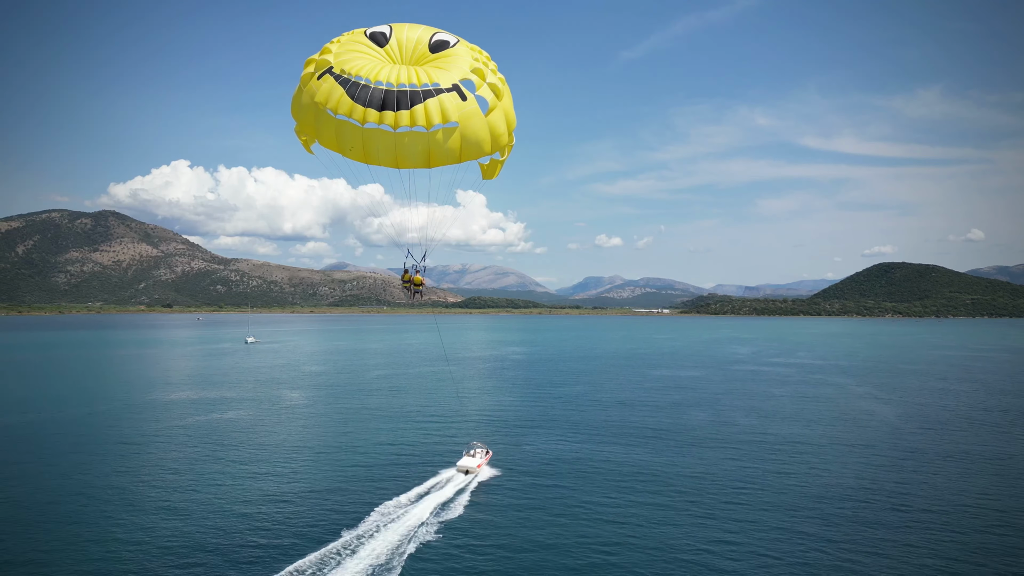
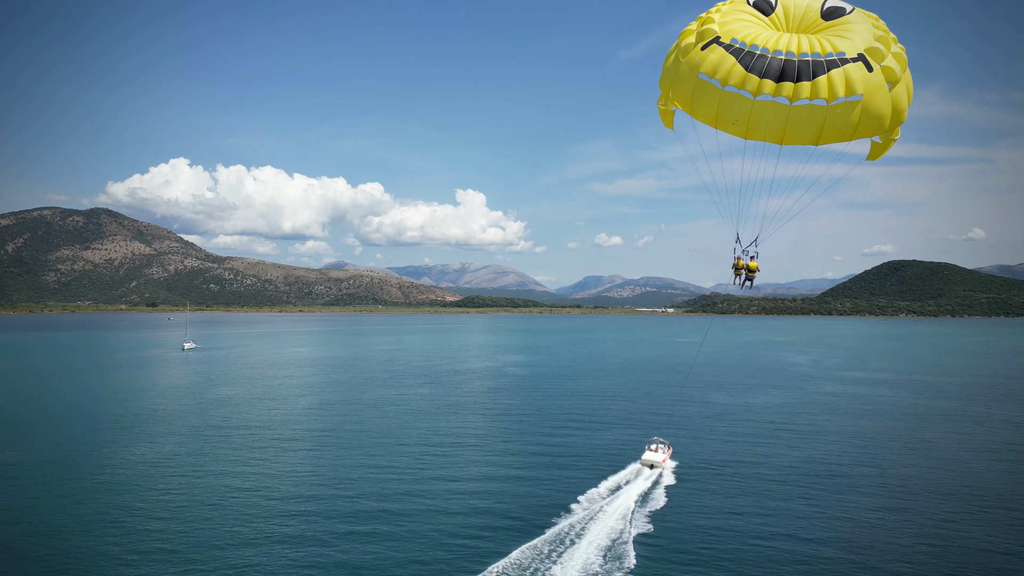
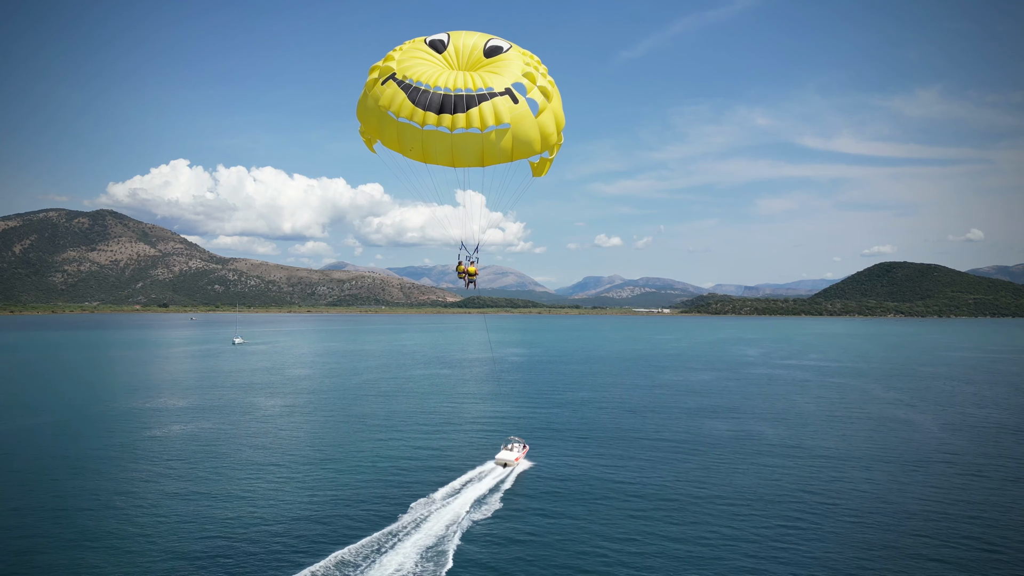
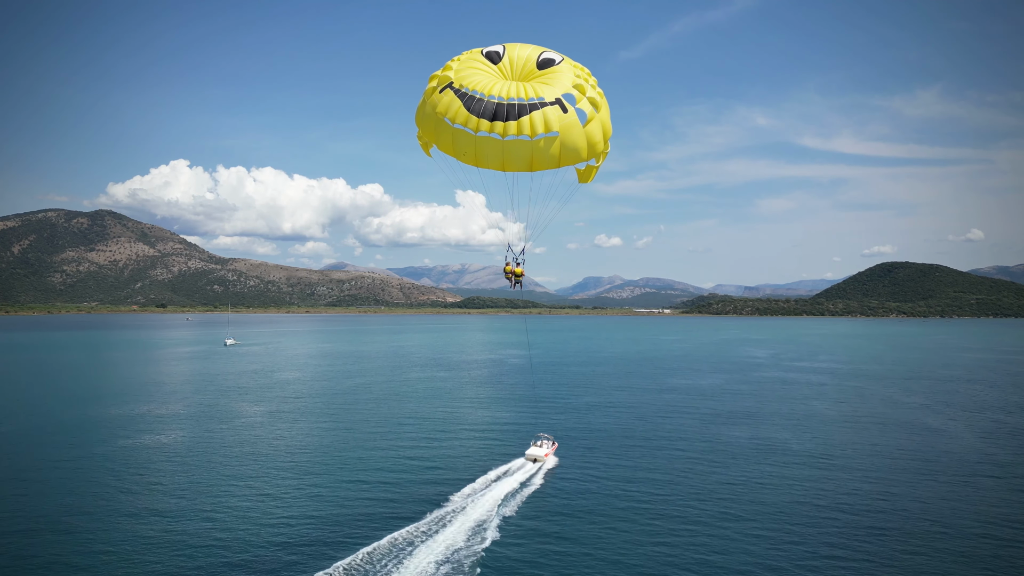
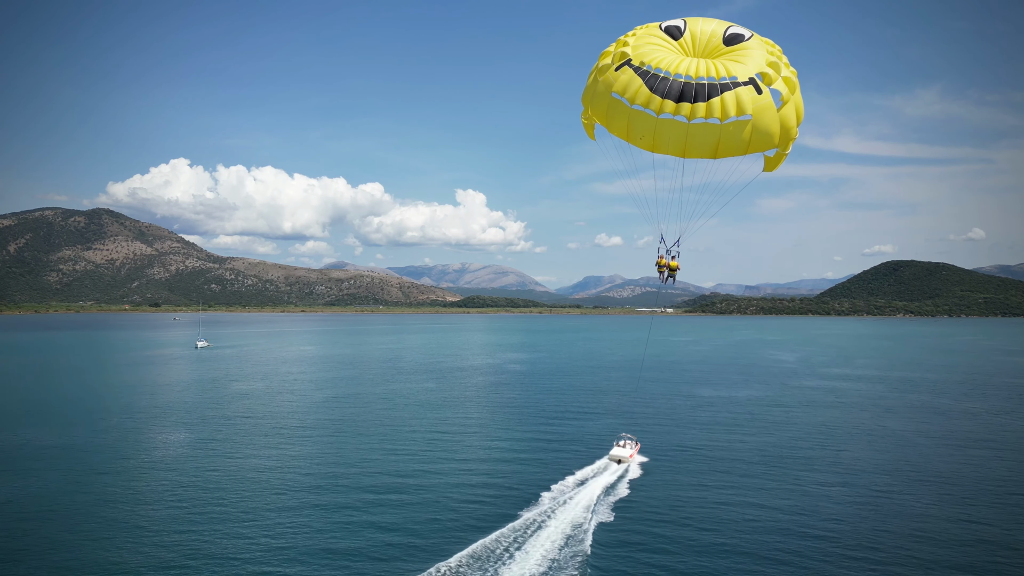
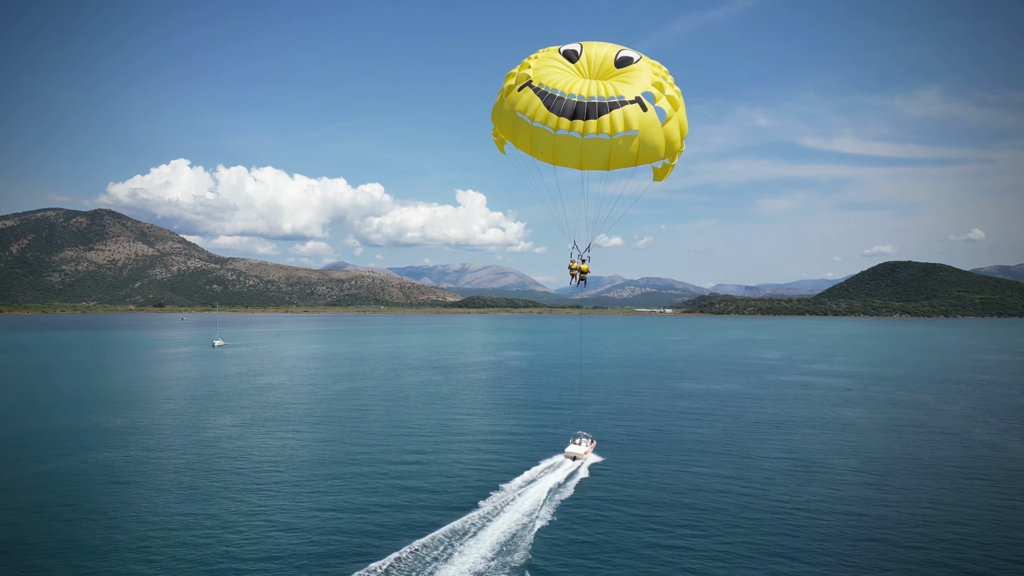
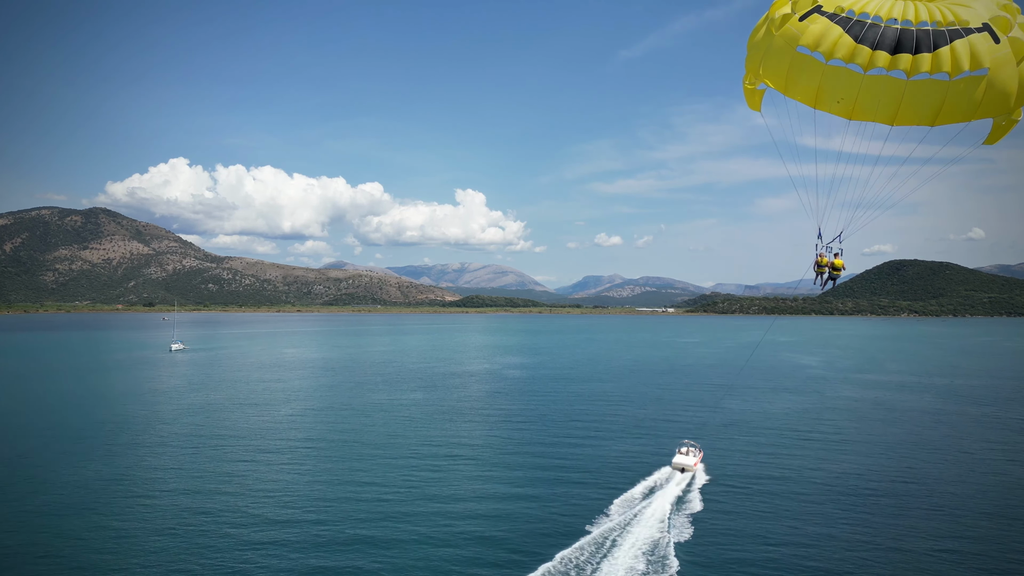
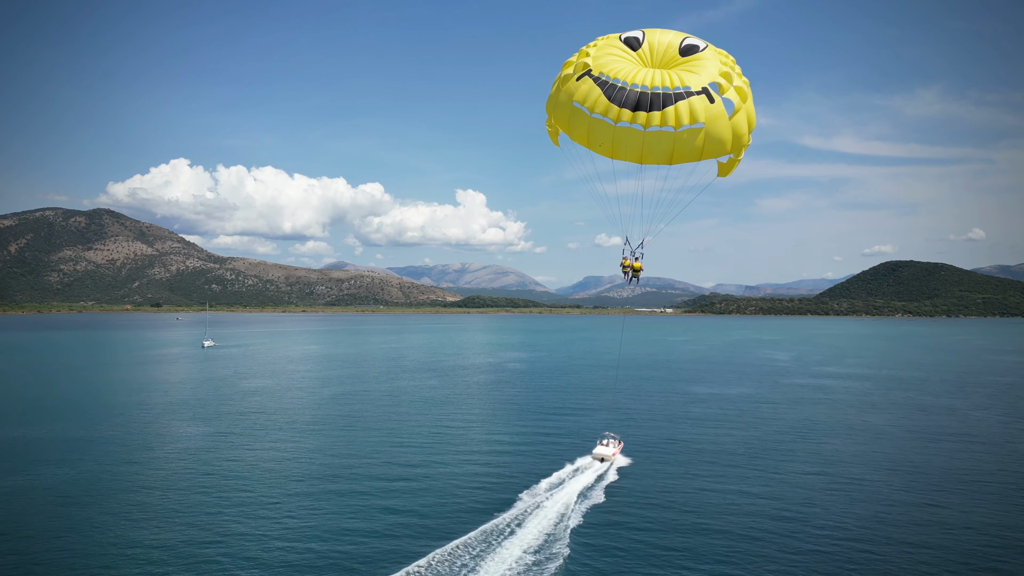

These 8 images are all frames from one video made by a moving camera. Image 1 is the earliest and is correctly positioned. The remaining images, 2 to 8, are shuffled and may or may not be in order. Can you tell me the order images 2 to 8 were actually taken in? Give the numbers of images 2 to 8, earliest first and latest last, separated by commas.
3, 4, 6, 8, 5, 2, 7
